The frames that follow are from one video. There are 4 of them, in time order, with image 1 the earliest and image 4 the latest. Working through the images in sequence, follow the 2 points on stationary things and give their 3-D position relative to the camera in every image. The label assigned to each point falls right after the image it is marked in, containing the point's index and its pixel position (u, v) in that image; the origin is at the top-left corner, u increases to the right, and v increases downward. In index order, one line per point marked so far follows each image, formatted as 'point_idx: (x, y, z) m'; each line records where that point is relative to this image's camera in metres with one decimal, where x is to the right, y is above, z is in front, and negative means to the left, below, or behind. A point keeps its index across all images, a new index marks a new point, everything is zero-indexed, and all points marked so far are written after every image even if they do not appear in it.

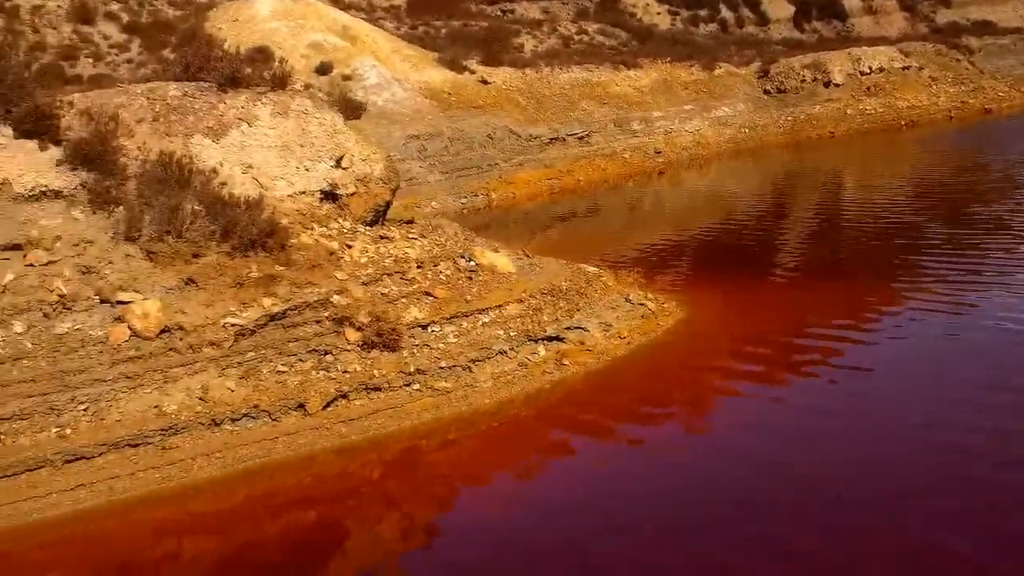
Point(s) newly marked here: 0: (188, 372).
0: (-3.5, -0.9, +8.2) m
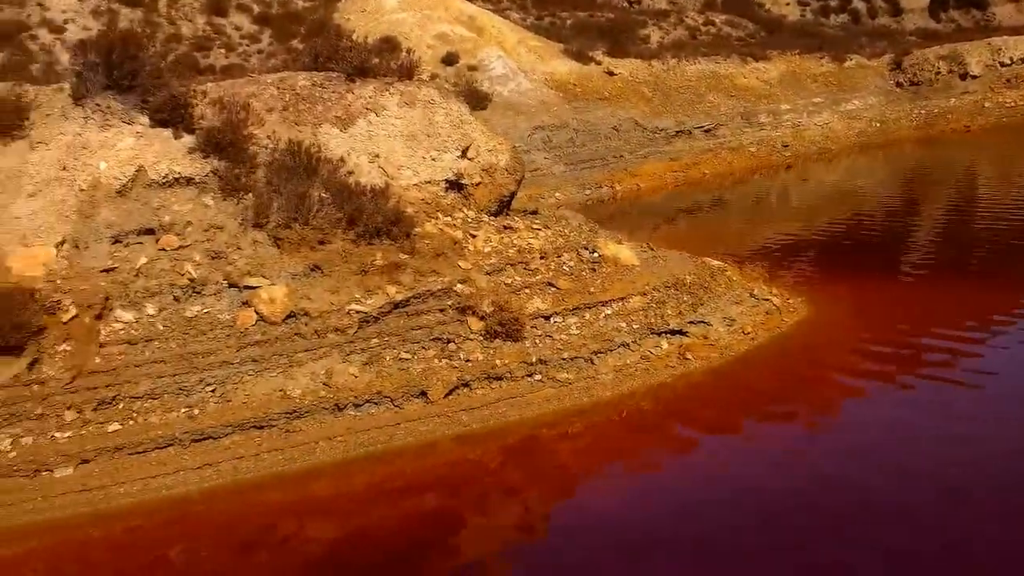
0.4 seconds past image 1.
0: (-2.2, -0.8, +8.4) m
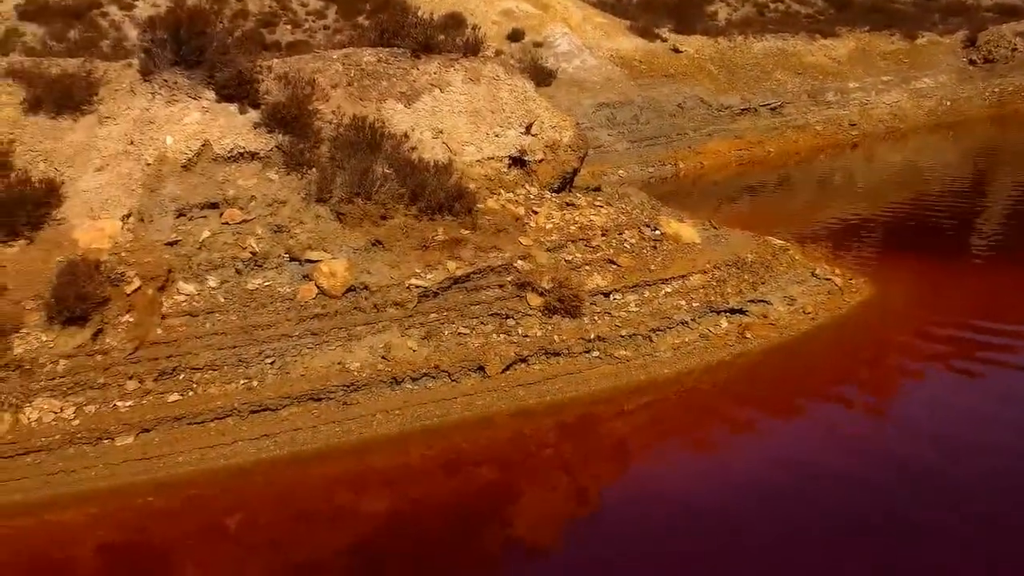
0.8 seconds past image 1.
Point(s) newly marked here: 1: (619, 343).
0: (-1.6, -0.5, +8.5) m
1: (+1.2, -0.6, +8.3) m
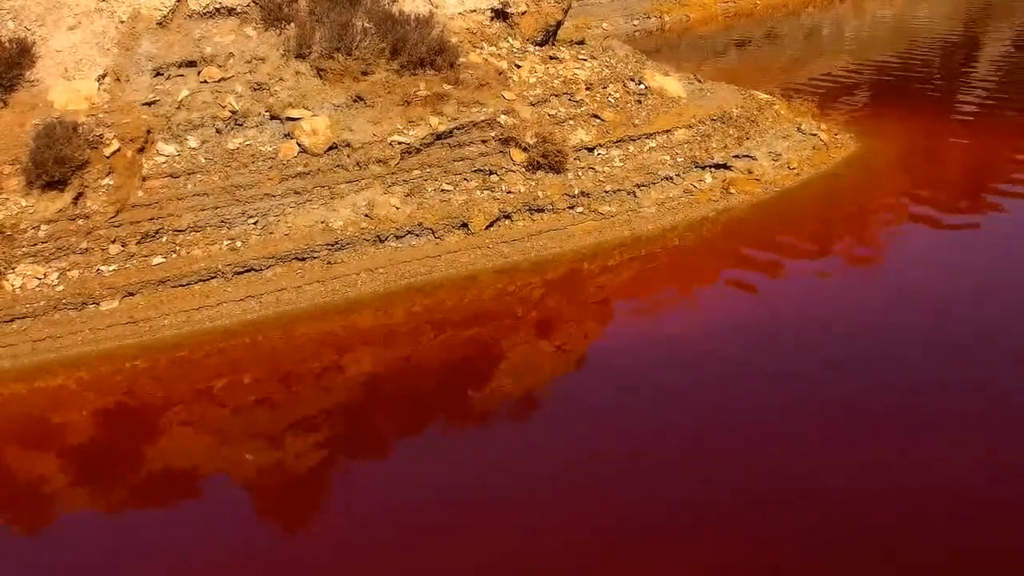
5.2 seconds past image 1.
0: (-1.8, +1.1, +8.4) m
1: (+1.0, +0.9, +8.4) m
